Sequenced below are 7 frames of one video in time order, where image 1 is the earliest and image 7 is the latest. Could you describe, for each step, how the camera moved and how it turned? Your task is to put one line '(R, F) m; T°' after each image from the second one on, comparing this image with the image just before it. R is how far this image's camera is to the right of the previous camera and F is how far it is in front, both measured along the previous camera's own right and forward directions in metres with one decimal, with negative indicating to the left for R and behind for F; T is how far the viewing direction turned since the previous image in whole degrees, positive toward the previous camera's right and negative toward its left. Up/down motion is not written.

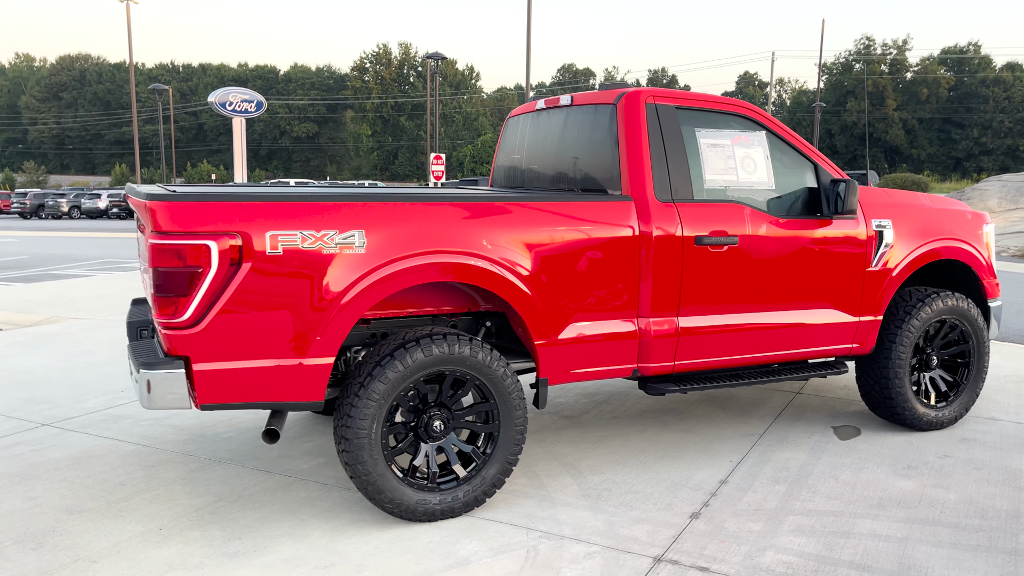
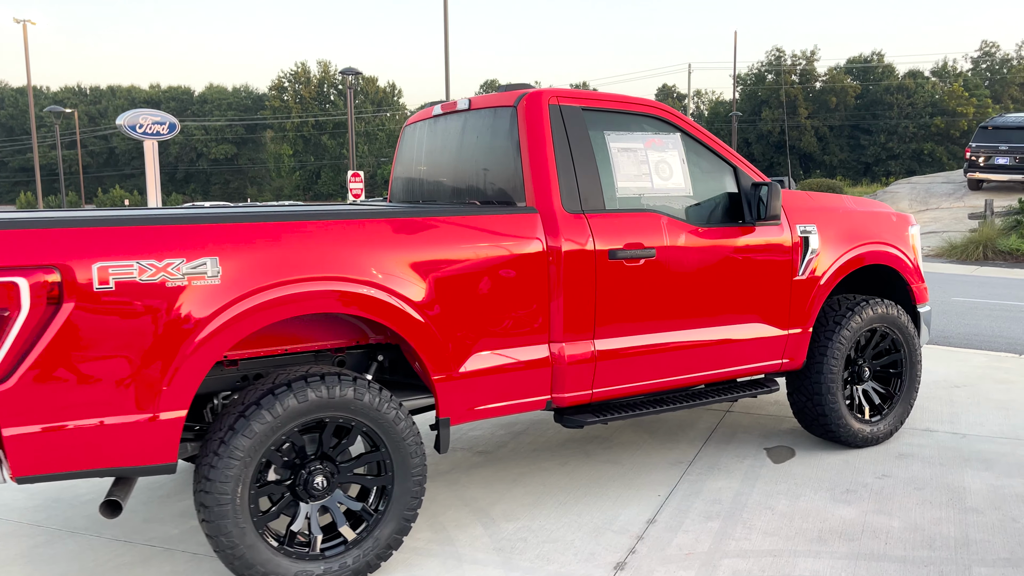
(+0.2, +0.4) m; +5°
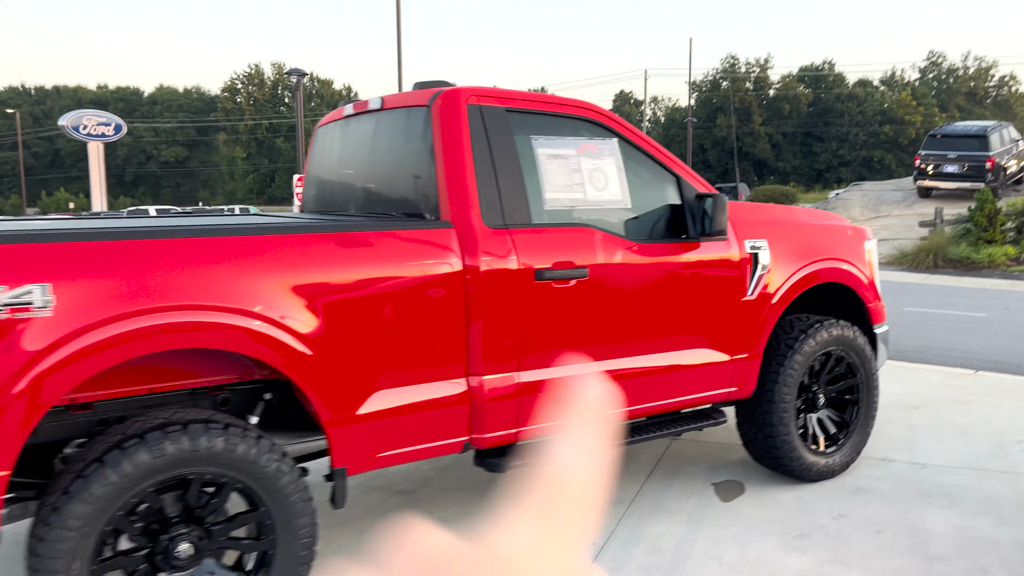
(+0.2, +0.4) m; +3°
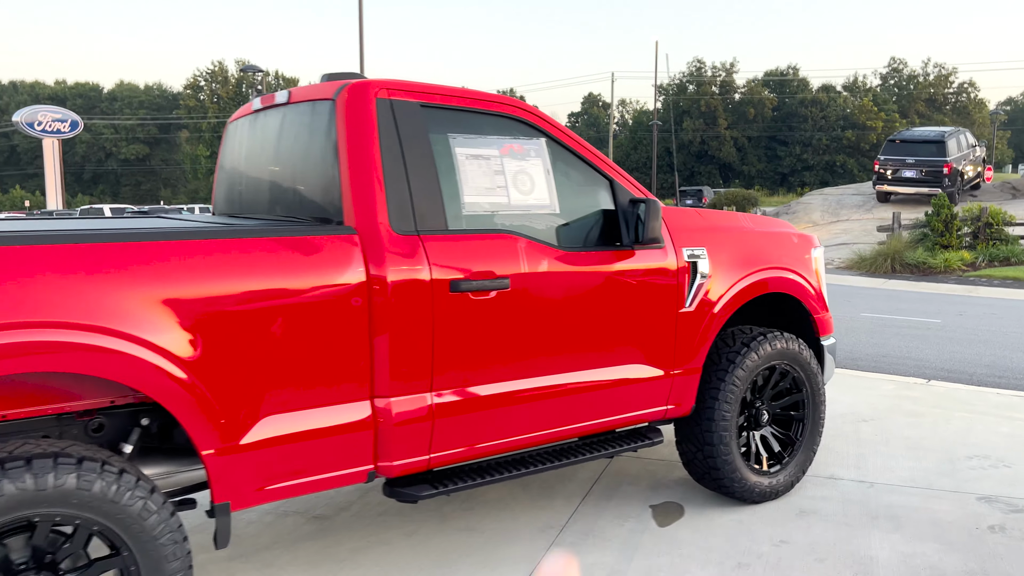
(+0.2, +0.3) m; +2°
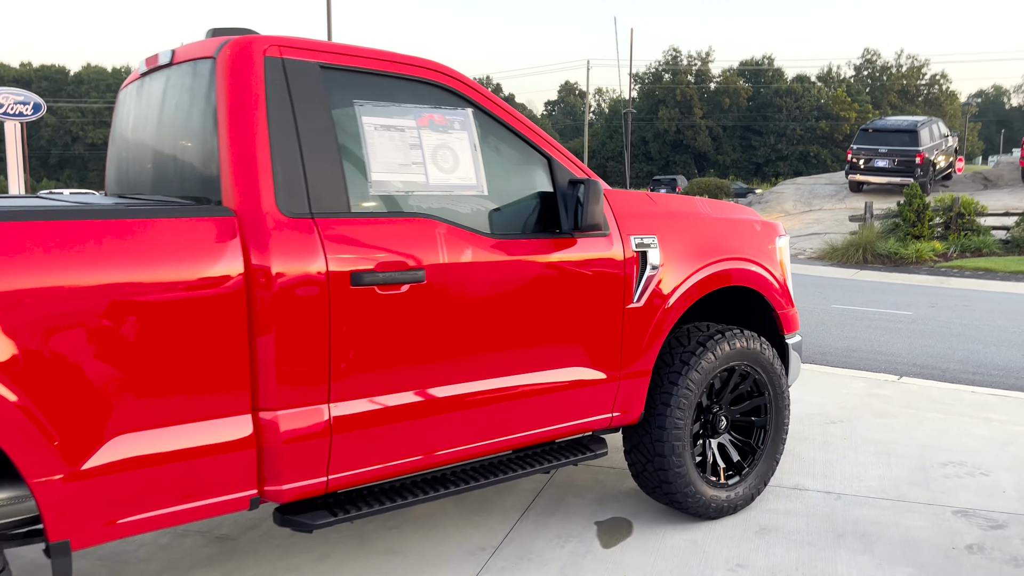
(+0.2, +0.4) m; +2°
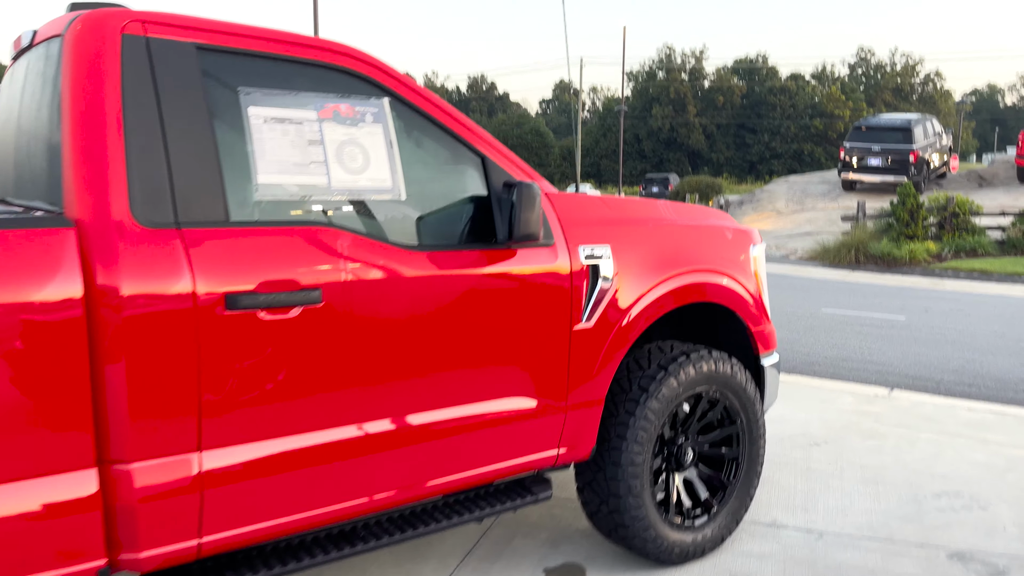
(+0.2, +0.4) m; 0°
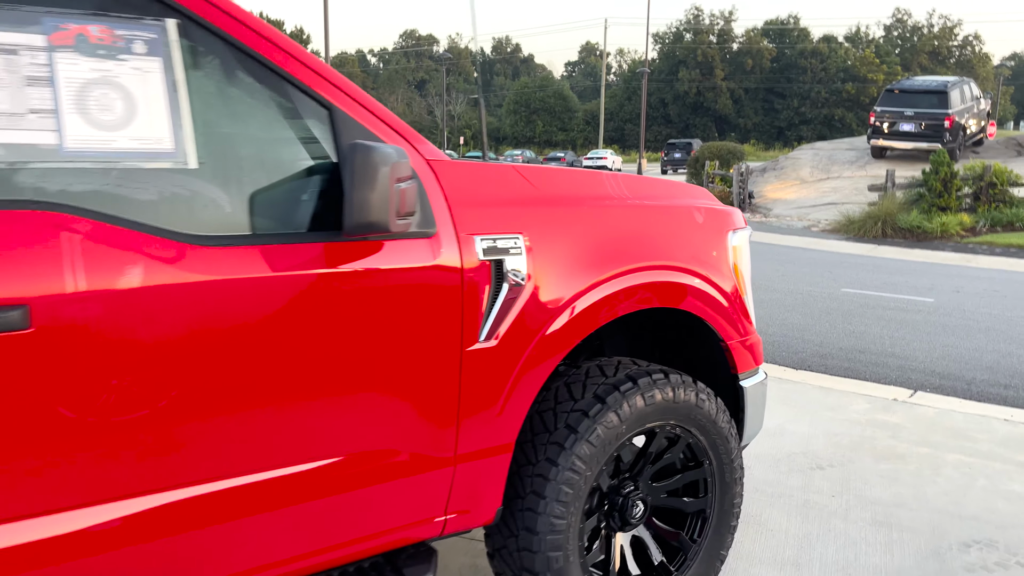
(+0.4, +0.7) m; -2°
